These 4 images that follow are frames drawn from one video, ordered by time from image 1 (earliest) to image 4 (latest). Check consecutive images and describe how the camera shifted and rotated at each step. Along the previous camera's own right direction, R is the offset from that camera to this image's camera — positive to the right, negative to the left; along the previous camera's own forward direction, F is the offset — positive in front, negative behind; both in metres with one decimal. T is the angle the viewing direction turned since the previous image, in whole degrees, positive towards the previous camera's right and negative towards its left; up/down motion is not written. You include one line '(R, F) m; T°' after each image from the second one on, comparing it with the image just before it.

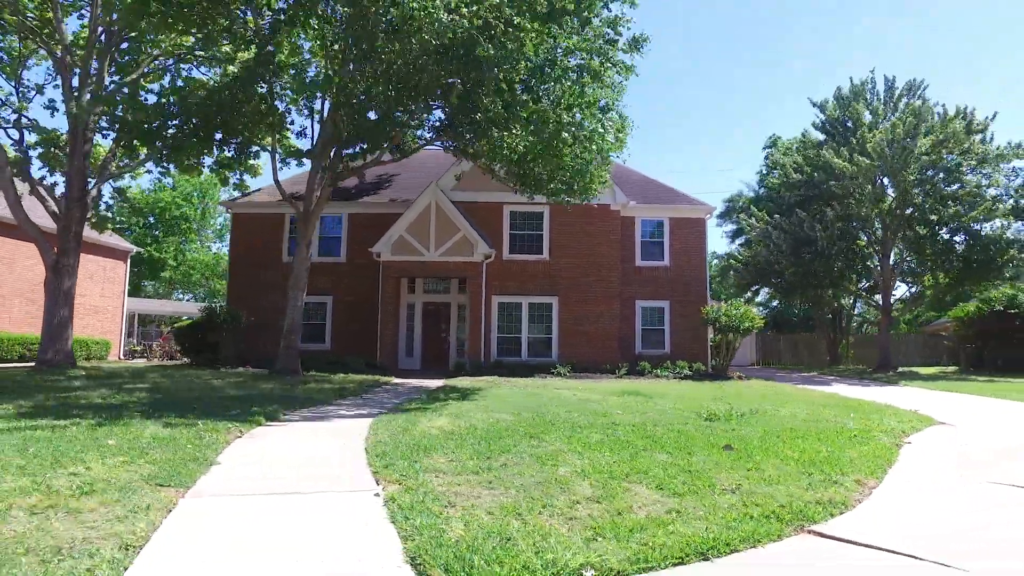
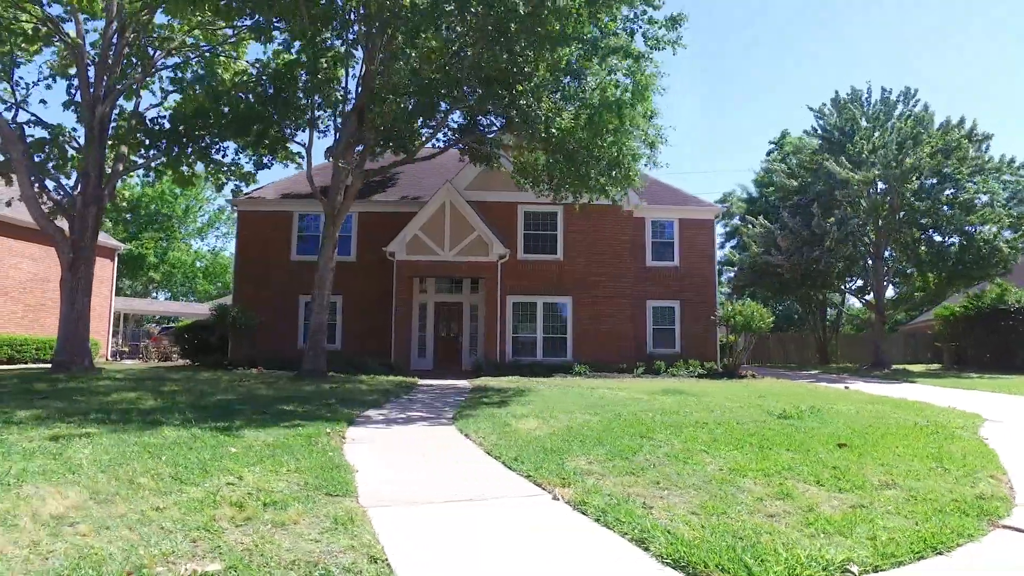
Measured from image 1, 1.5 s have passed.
(-1.4, 0.0) m; +3°
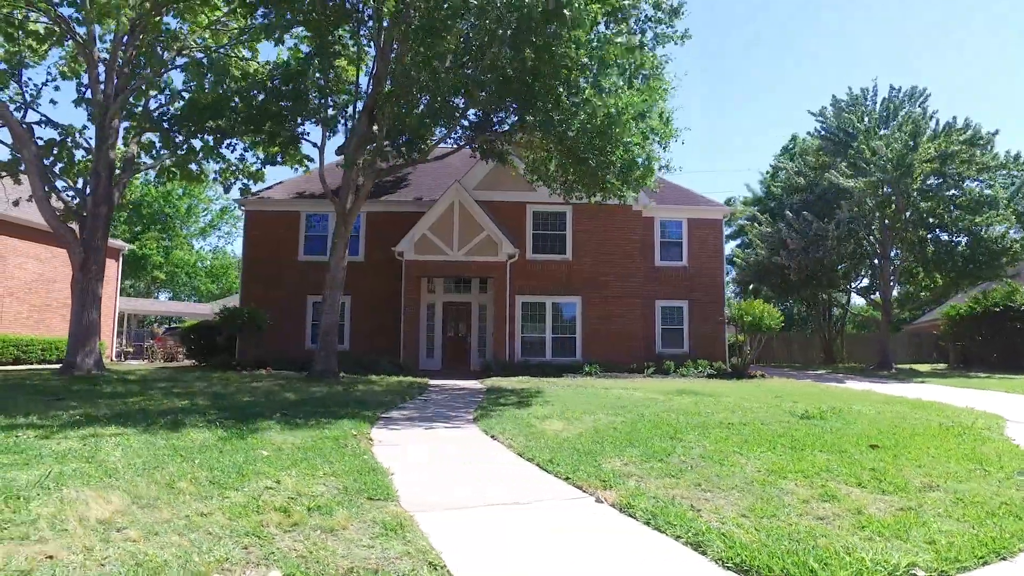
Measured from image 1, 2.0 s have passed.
(-0.3, +0.1) m; 0°
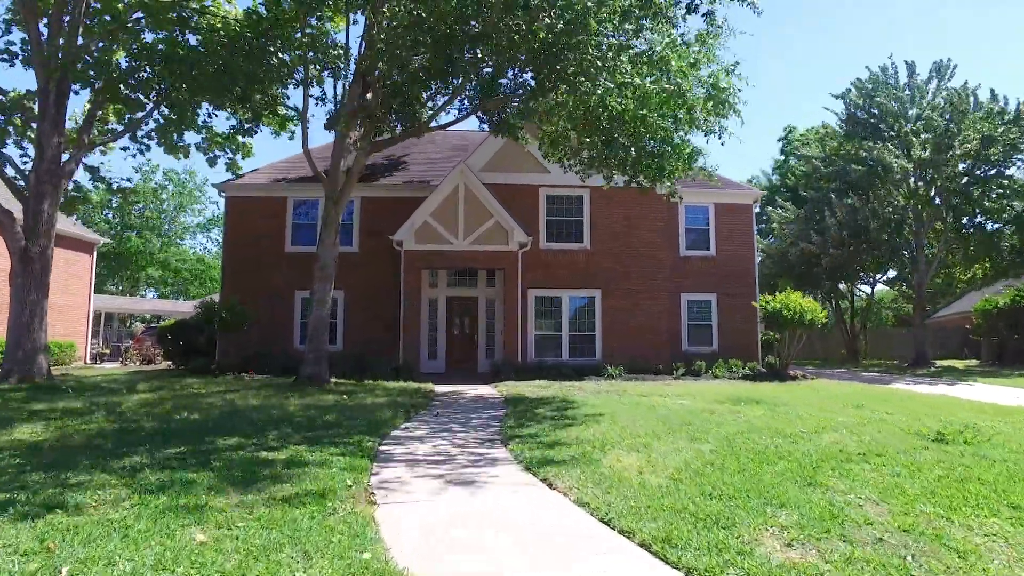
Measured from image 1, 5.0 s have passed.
(-0.5, +2.3) m; +1°
